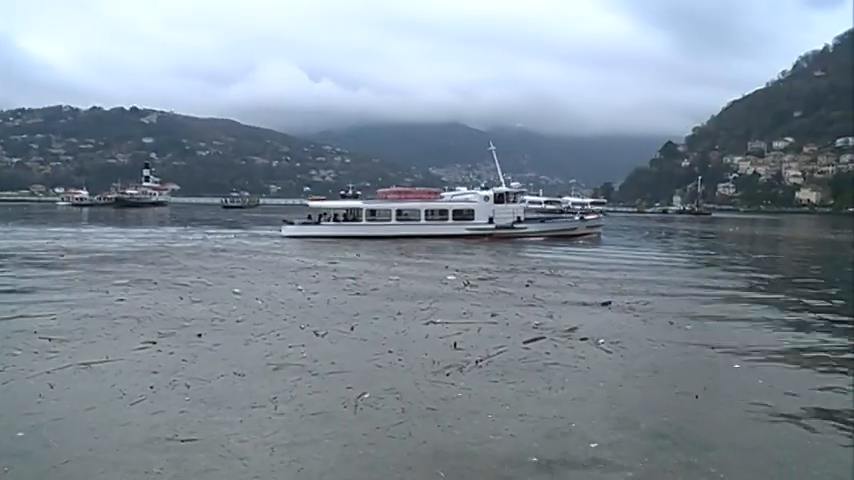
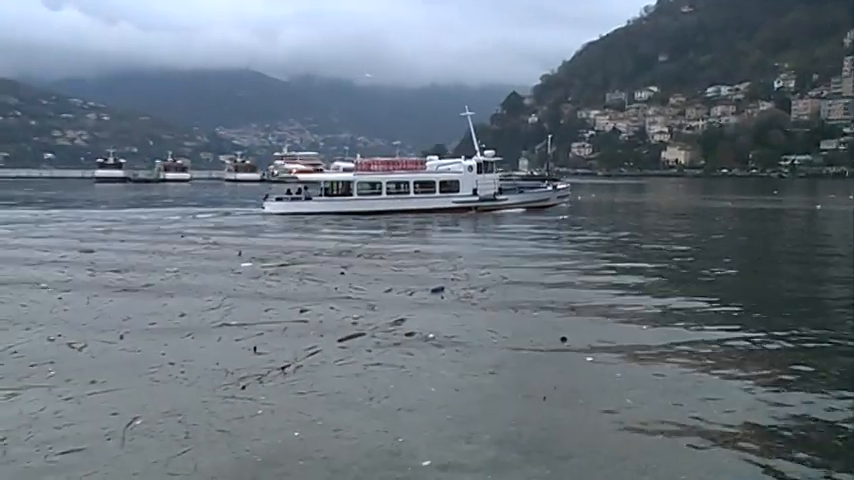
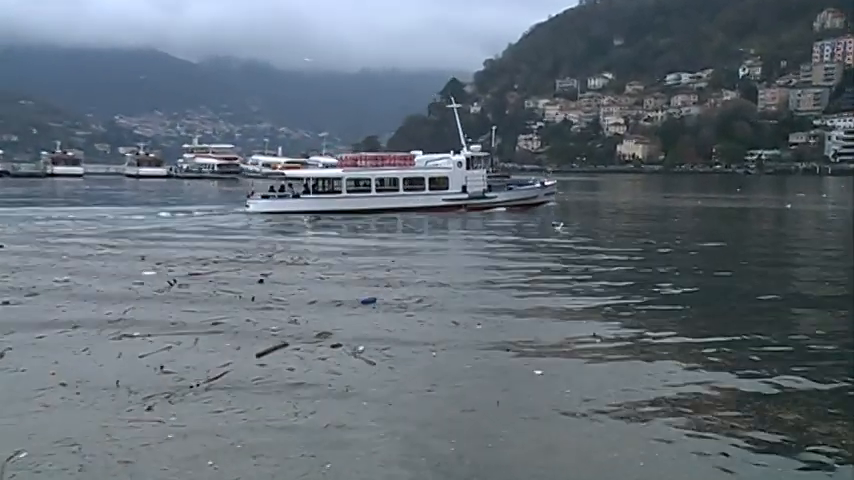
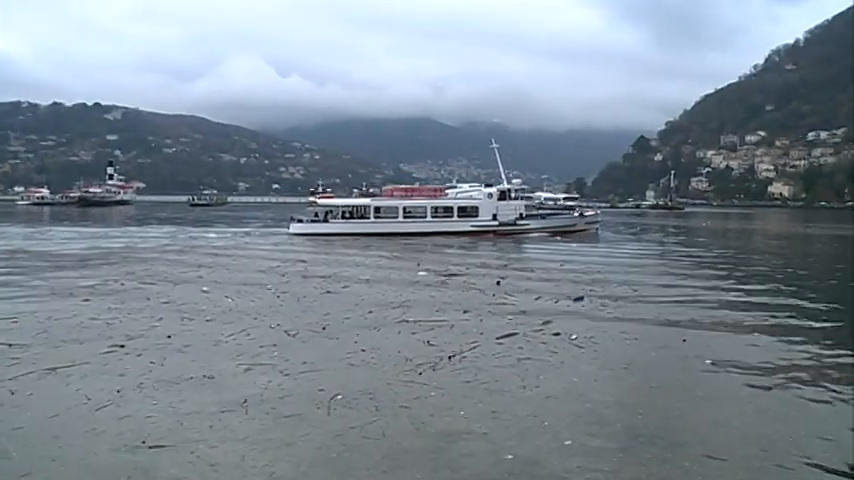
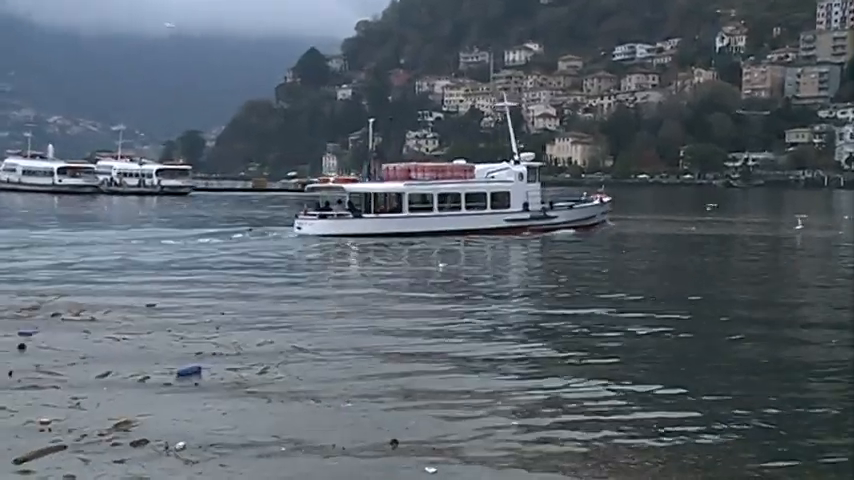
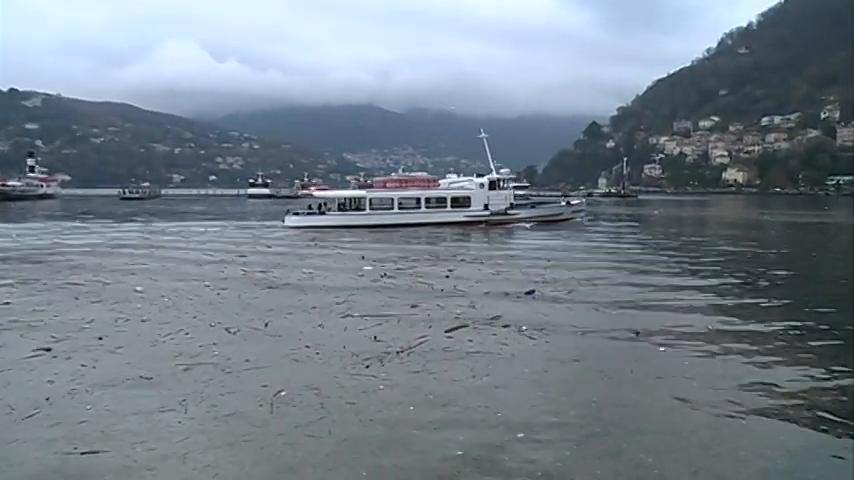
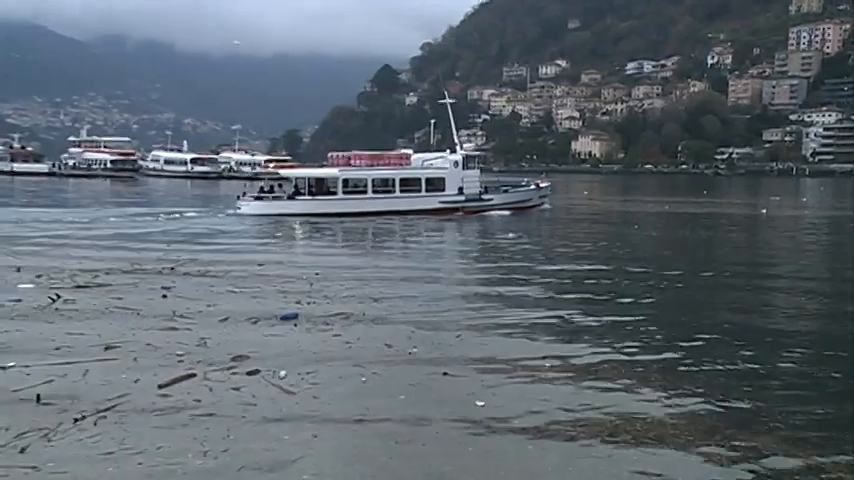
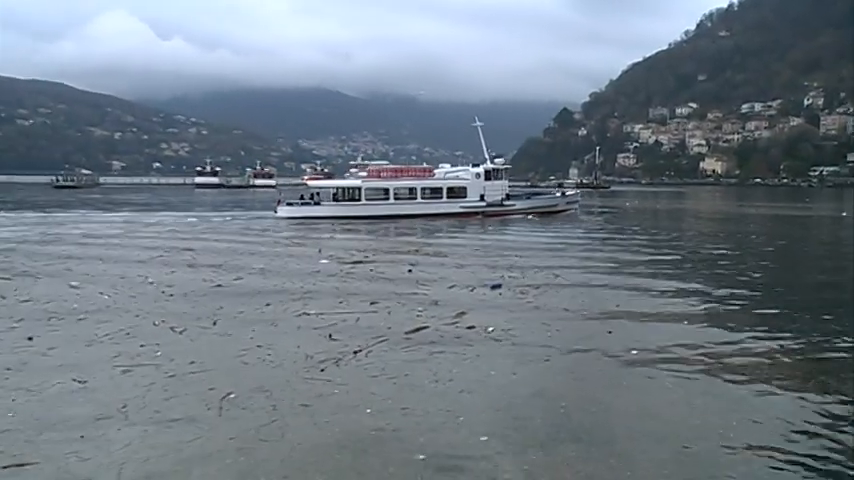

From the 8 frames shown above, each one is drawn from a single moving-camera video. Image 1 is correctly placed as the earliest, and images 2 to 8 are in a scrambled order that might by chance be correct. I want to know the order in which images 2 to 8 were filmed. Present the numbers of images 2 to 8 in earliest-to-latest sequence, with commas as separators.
4, 6, 8, 2, 3, 7, 5
